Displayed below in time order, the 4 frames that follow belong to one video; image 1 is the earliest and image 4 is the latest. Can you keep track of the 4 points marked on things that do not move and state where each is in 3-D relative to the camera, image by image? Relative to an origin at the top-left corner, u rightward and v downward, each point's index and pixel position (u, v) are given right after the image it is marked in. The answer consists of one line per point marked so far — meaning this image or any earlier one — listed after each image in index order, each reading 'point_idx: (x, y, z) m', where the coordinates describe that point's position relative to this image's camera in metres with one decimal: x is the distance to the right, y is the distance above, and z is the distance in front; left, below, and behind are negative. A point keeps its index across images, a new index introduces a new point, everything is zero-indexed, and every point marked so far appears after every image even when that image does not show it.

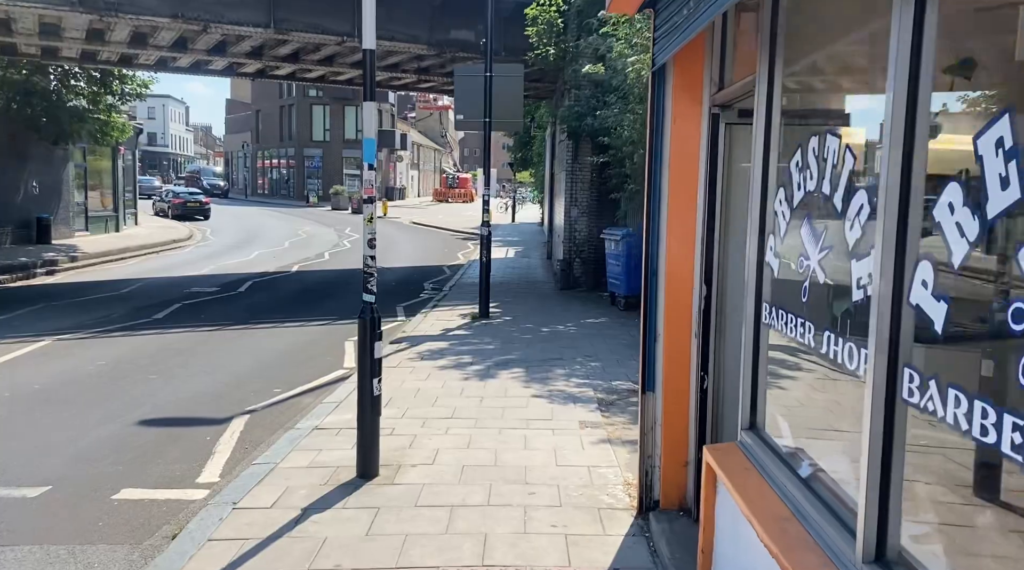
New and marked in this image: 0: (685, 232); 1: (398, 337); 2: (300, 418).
0: (+1.0, +0.3, +4.9) m
1: (-1.7, -0.8, +12.8) m
2: (-1.9, -1.2, +7.9) m
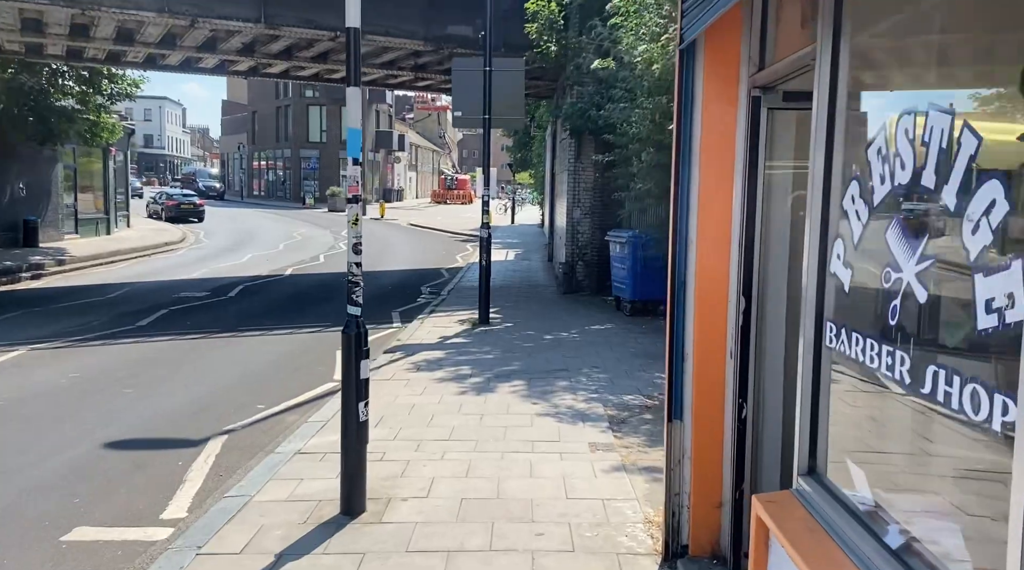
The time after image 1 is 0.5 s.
0: (+1.0, +0.2, +4.2) m
1: (-1.6, -0.8, +12.1) m
2: (-1.9, -1.3, +7.2) m
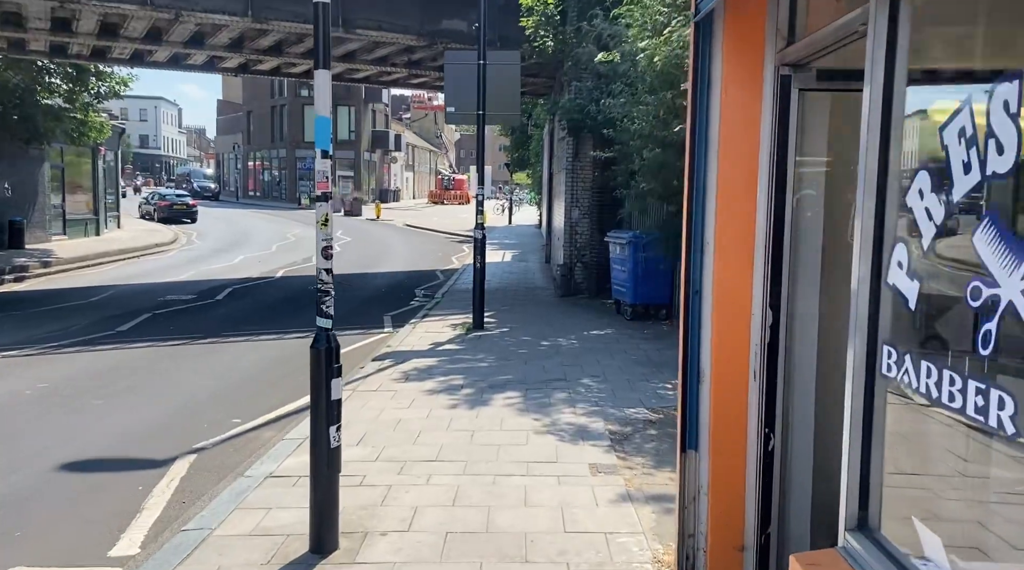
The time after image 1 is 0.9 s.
0: (+0.9, +0.2, +3.6) m
1: (-1.7, -0.9, +11.5) m
2: (-1.9, -1.3, +6.6) m
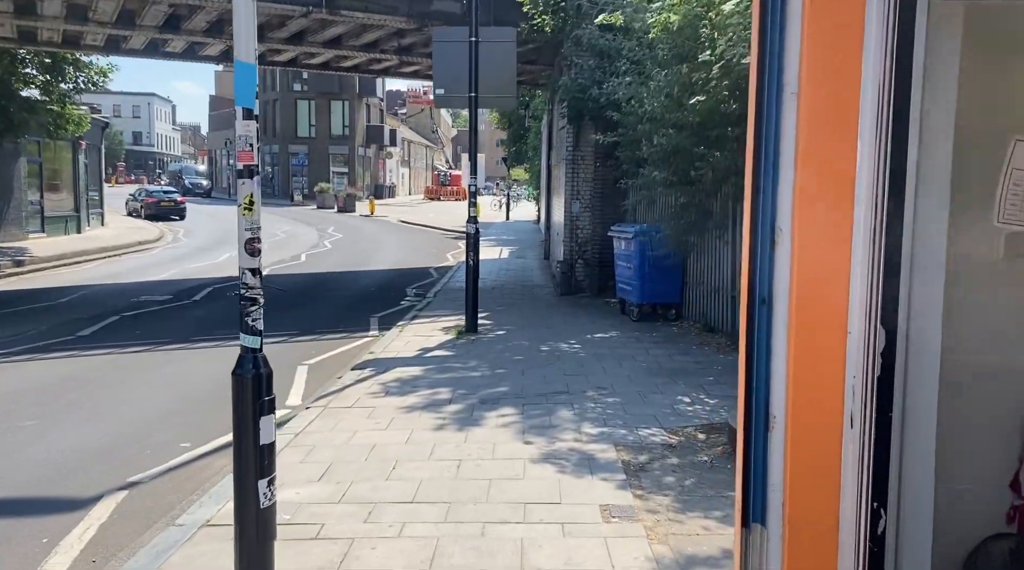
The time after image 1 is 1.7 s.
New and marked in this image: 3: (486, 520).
0: (+0.9, +0.2, +2.5) m
1: (-1.8, -0.9, +10.4) m
2: (-2.0, -1.3, +5.5) m
3: (-0.1, -1.3, +4.8) m
